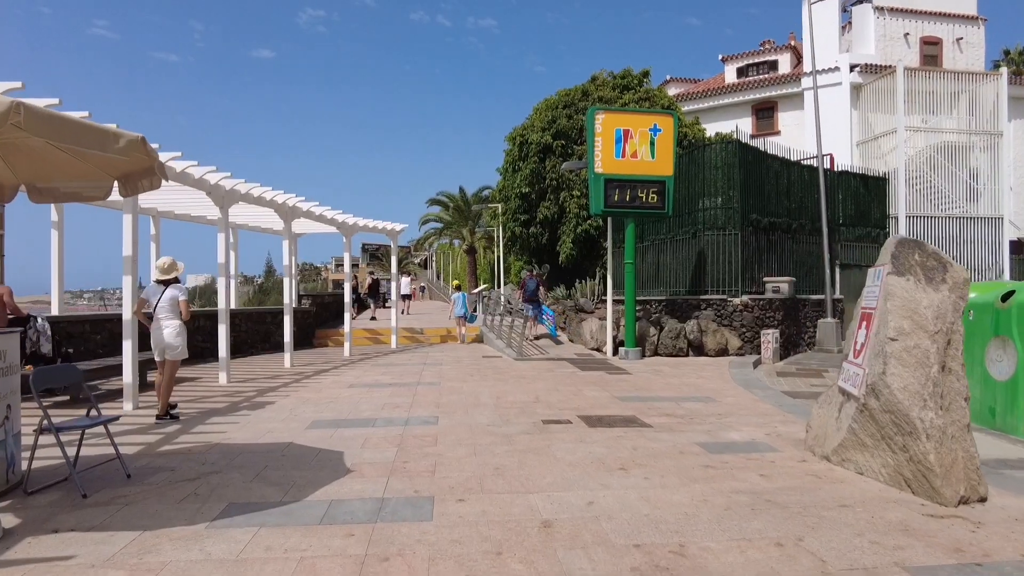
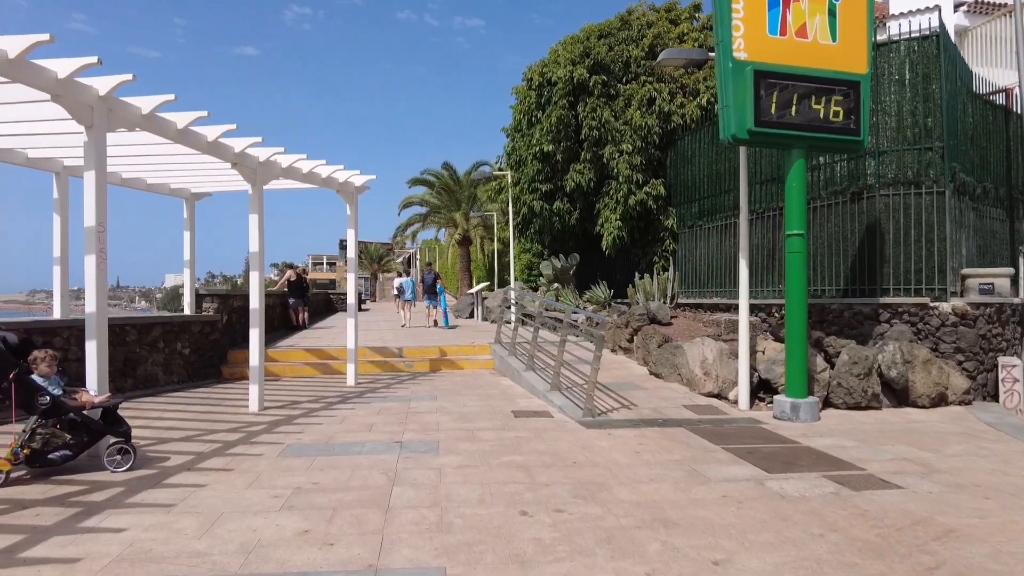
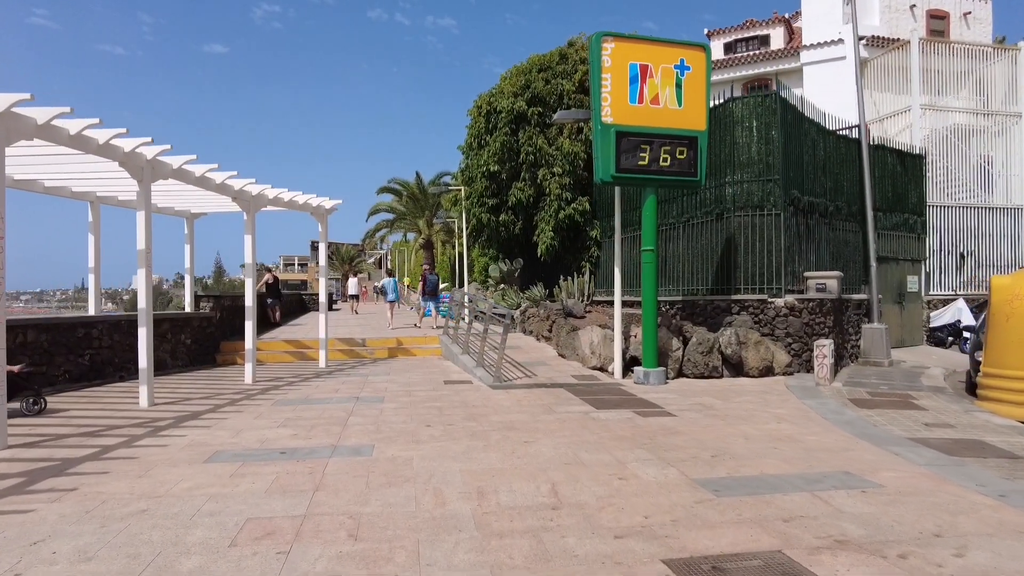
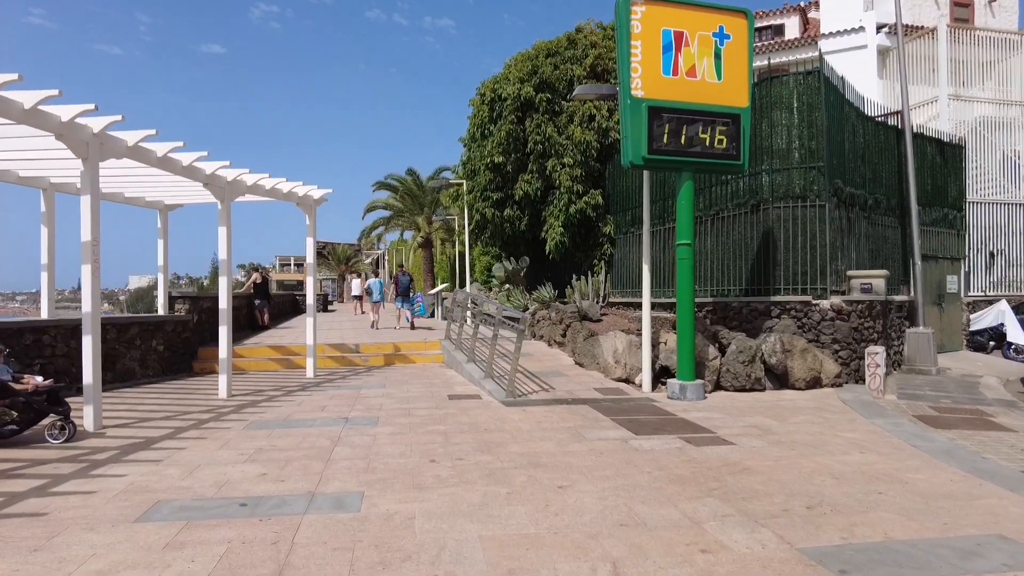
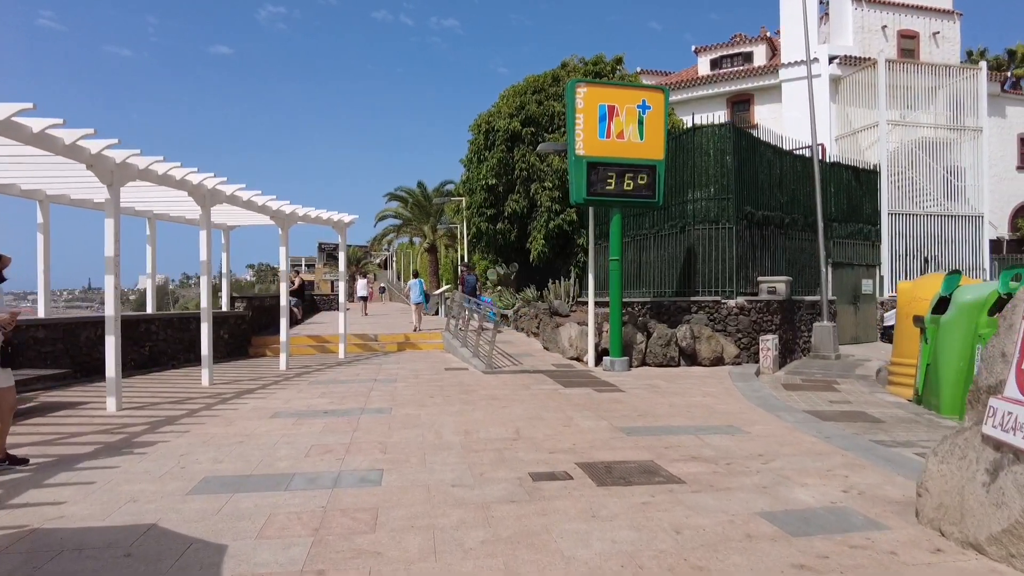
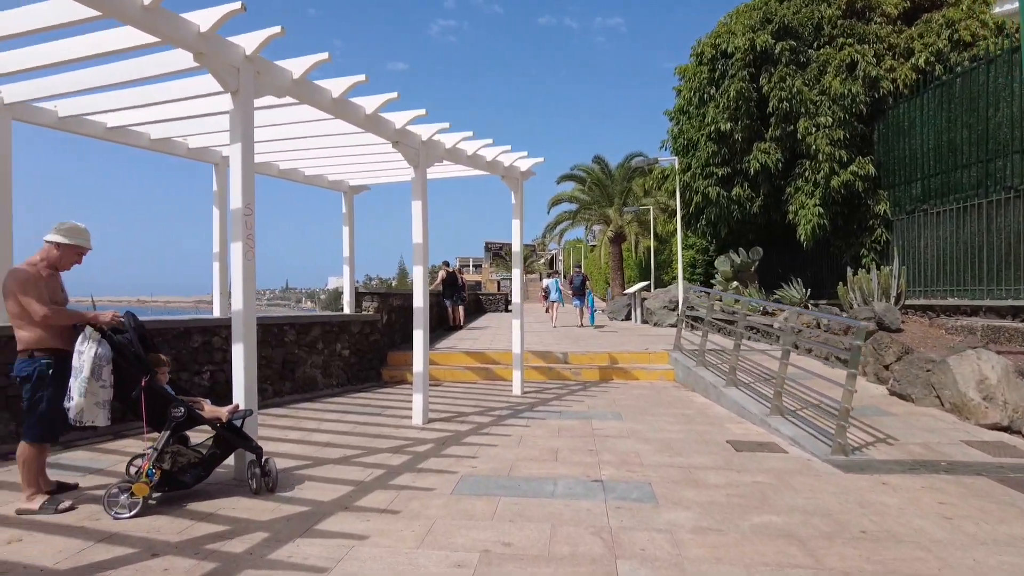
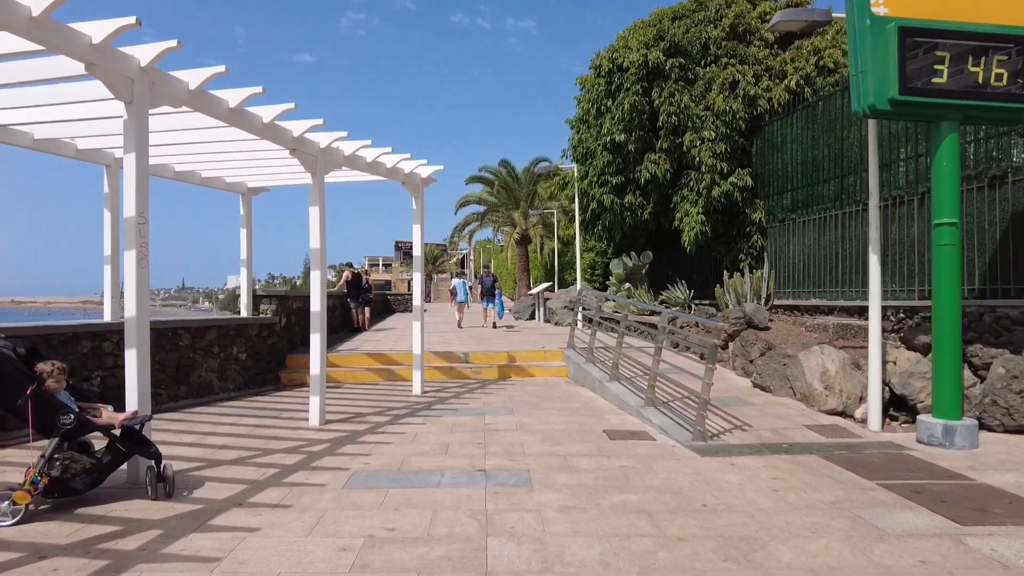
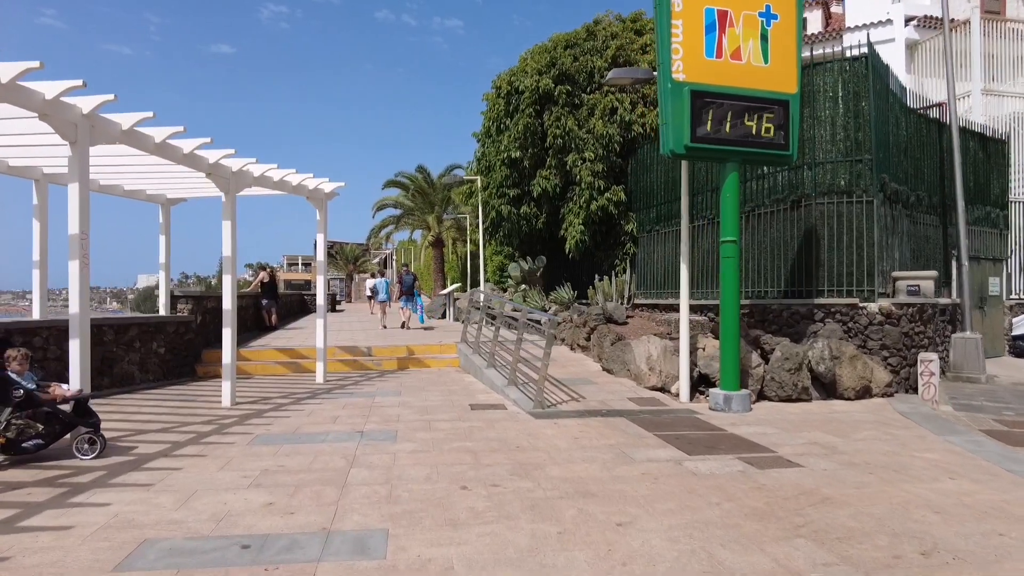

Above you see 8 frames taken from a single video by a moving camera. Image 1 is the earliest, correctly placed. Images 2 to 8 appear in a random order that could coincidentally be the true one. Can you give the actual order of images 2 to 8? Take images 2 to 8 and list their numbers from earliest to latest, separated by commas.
5, 3, 4, 8, 2, 7, 6
